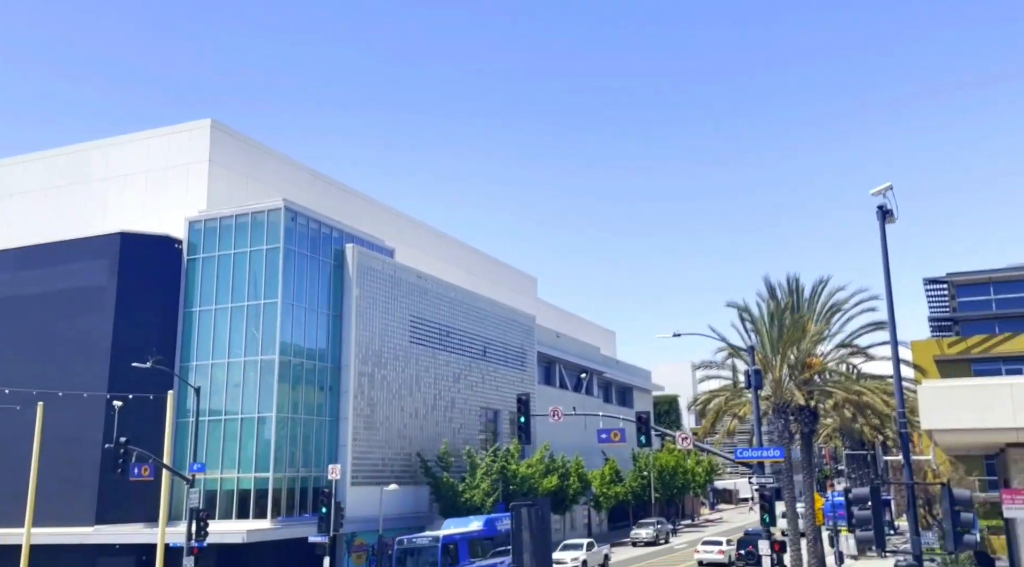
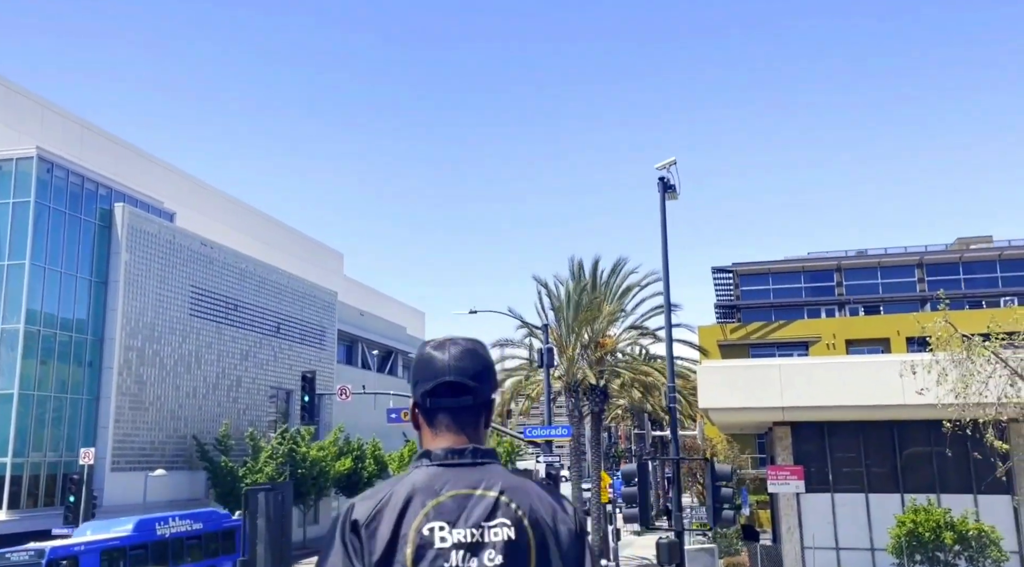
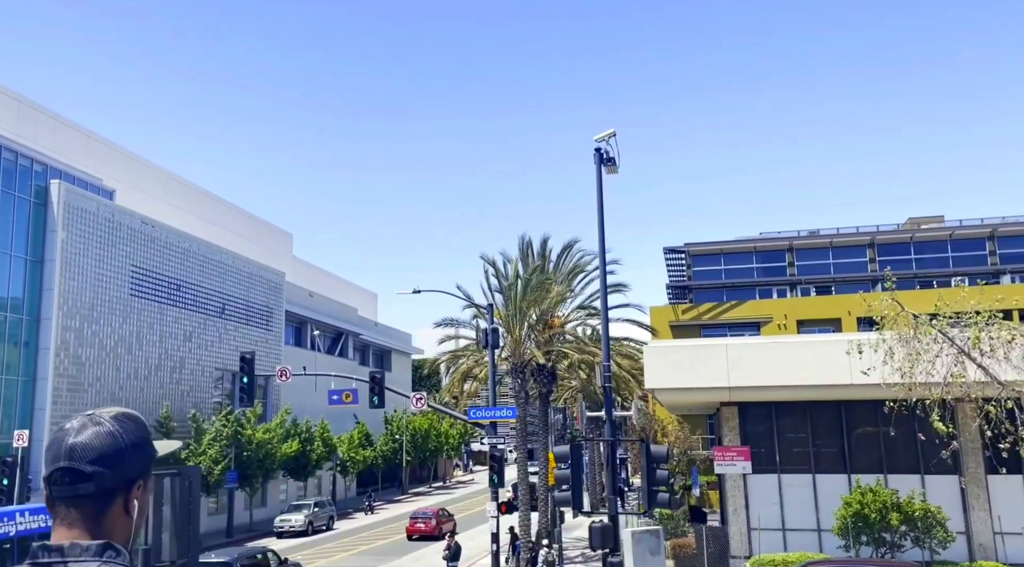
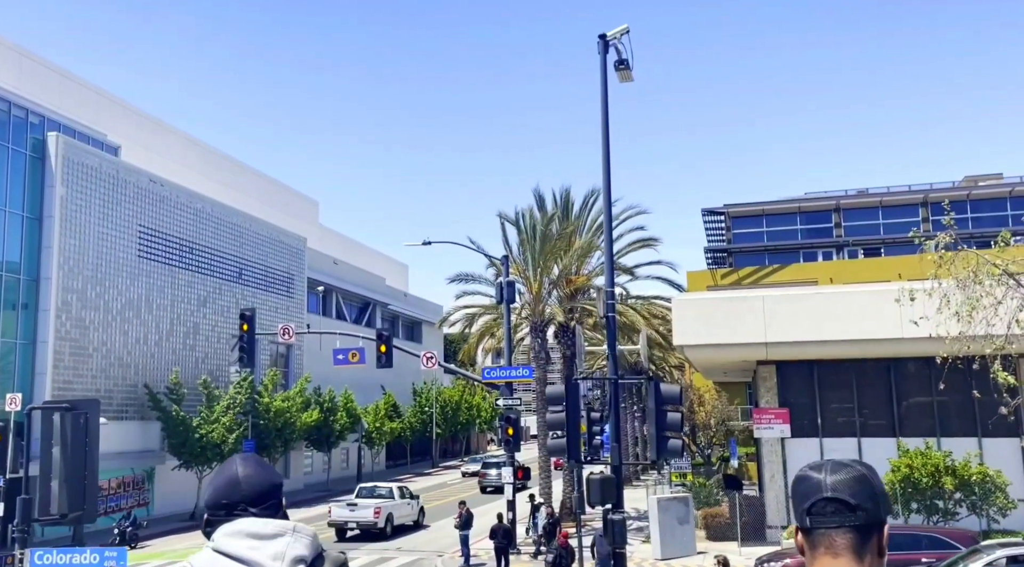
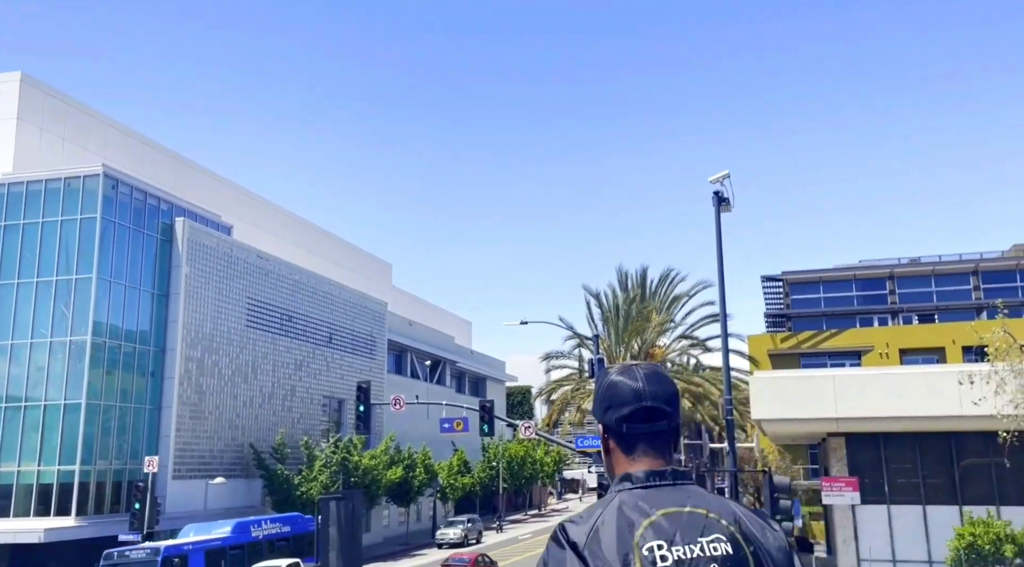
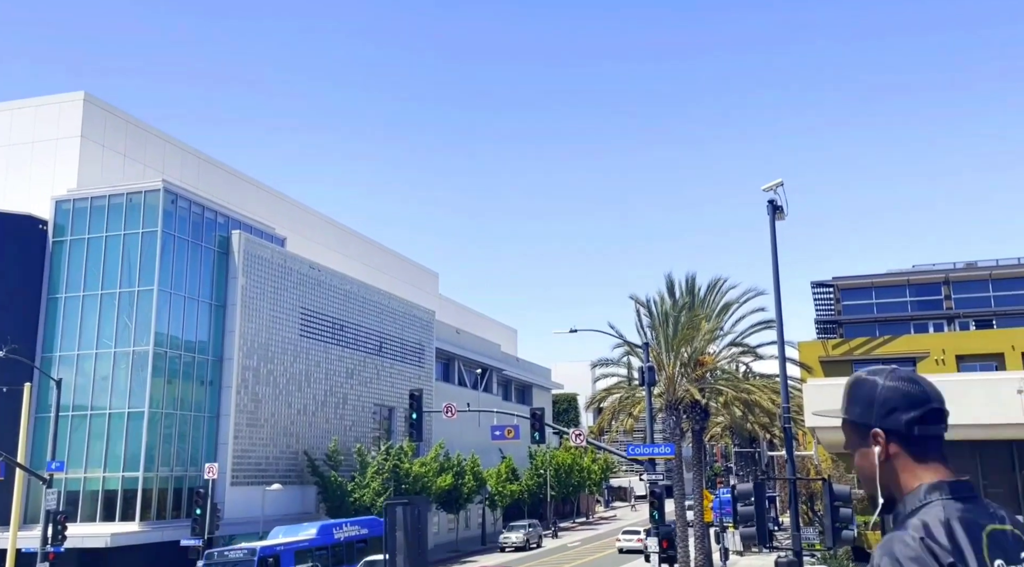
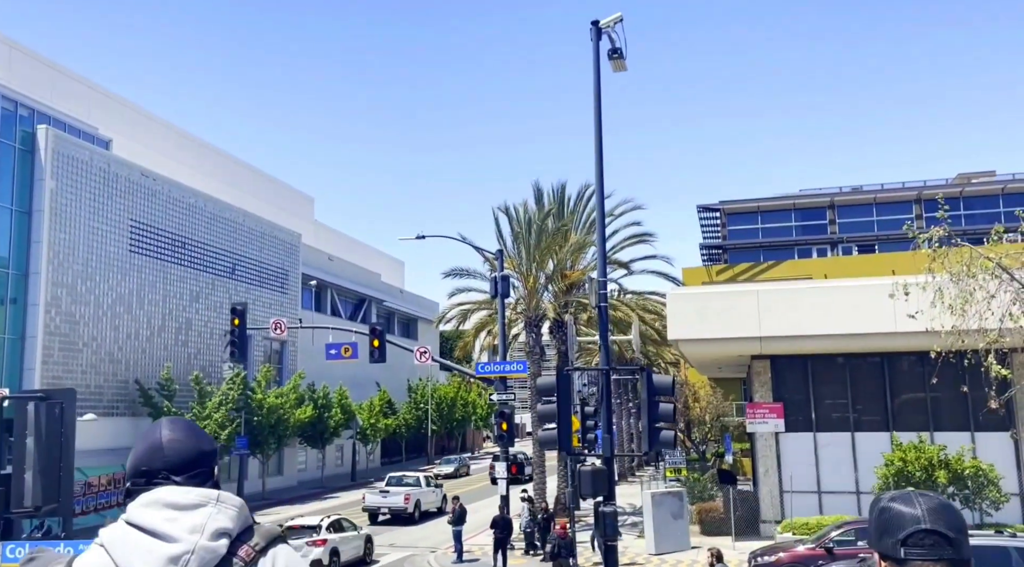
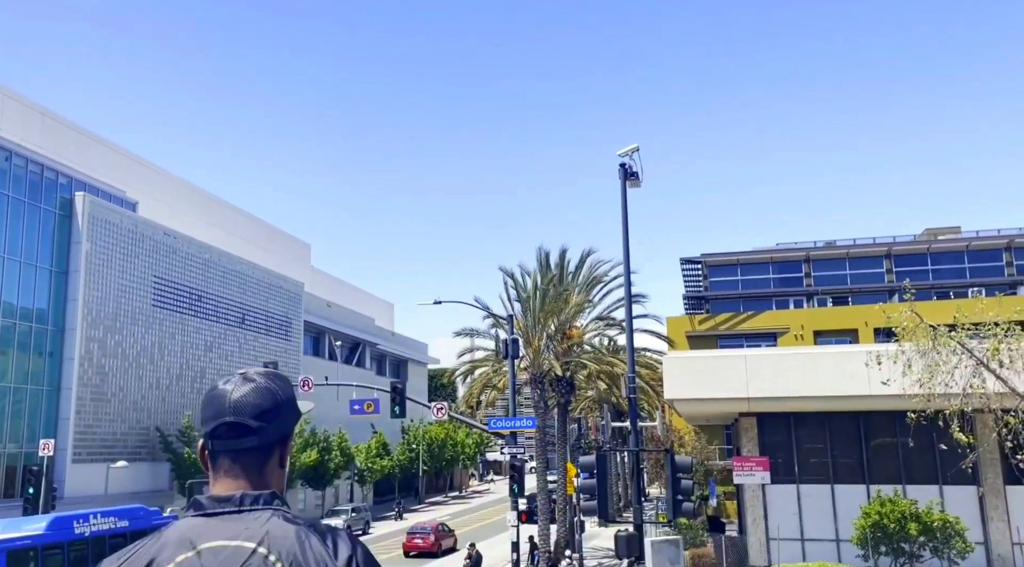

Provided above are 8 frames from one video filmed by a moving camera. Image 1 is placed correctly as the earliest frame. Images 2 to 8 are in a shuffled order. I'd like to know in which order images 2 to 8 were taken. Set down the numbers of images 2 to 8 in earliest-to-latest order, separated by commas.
6, 5, 2, 8, 3, 4, 7
